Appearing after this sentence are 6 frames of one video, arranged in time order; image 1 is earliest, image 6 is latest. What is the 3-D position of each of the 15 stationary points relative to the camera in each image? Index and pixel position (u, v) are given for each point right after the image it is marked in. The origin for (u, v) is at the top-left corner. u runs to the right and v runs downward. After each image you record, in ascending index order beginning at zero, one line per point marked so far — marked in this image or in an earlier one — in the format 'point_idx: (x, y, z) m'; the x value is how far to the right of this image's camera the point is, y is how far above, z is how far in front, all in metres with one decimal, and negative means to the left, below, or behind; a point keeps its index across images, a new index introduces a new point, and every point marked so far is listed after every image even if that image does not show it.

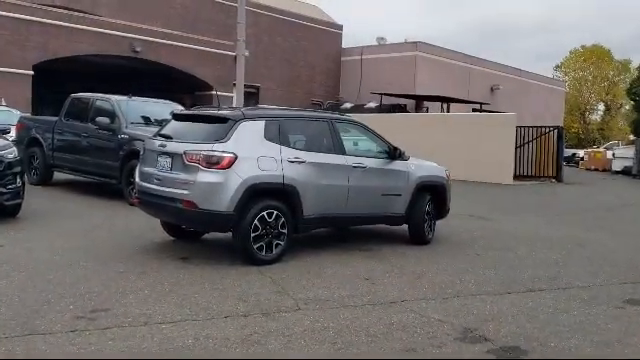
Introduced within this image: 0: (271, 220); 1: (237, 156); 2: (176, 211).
0: (-0.6, -0.5, +7.7) m
1: (-1.0, +0.3, +7.4) m
2: (-1.8, -0.4, +7.5) m
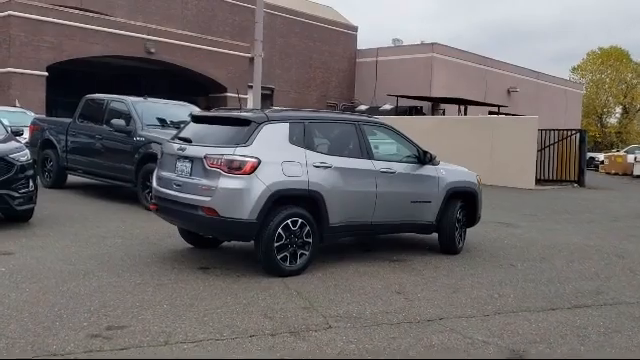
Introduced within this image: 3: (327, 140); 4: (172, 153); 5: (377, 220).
0: (-0.3, -0.6, +7.3) m
1: (-0.7, +0.2, +7.0) m
2: (-1.5, -0.5, +7.0) m
3: (+0.1, +0.5, +7.8) m
4: (-1.9, +0.3, +7.6) m
5: (+0.8, -0.5, +8.1) m
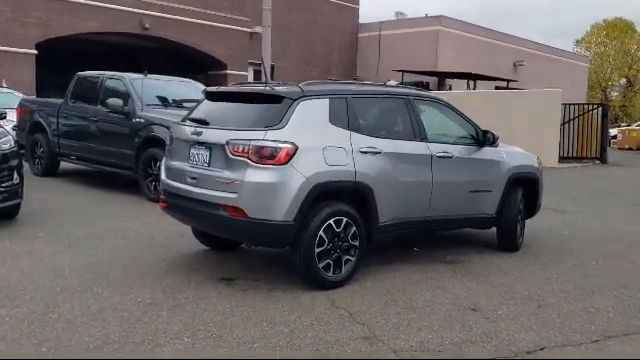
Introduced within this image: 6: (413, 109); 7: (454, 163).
0: (+0.2, -0.5, +5.9) m
1: (-0.2, +0.3, +5.6) m
2: (-1.0, -0.4, +5.6) m
3: (+0.6, +0.7, +6.4) m
4: (-1.4, +0.4, +6.2) m
5: (+1.3, -0.4, +6.8) m
6: (+1.0, +0.8, +6.8) m
7: (+1.5, +0.2, +6.9) m
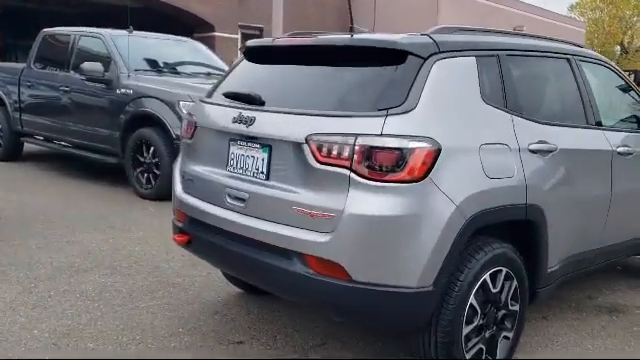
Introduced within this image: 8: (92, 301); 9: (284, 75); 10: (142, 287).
0: (+1.0, -0.6, +3.4) m
1: (+0.6, +0.2, +3.0) m
2: (-0.2, -0.5, +3.1) m
3: (+1.4, +0.6, +3.8) m
4: (-0.6, +0.3, +3.6) m
5: (+2.0, -0.5, +4.3) m
6: (+1.8, +0.7, +4.2) m
7: (+2.3, +0.1, +4.4) m
8: (-1.7, -0.9, +4.5) m
9: (-0.2, +0.6, +3.6) m
10: (-1.4, -0.9, +4.8) m
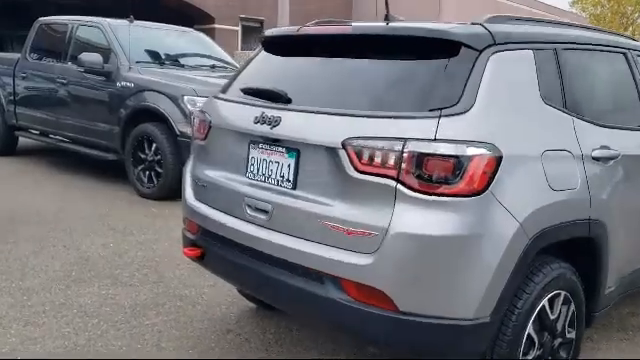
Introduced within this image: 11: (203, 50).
0: (+1.1, -0.7, +3.0) m
1: (+0.8, +0.1, +2.6) m
2: (0.0, -0.6, +2.7) m
3: (+1.5, +0.5, +3.4) m
4: (-0.4, +0.3, +3.2) m
5: (+2.2, -0.5, +3.9) m
6: (+2.0, +0.7, +3.8) m
7: (+2.5, +0.1, +4.0) m
8: (-1.6, -0.9, +4.1) m
9: (0.0, +0.6, +3.1) m
10: (-1.3, -0.9, +4.4) m
11: (-1.7, +1.9, +8.9) m
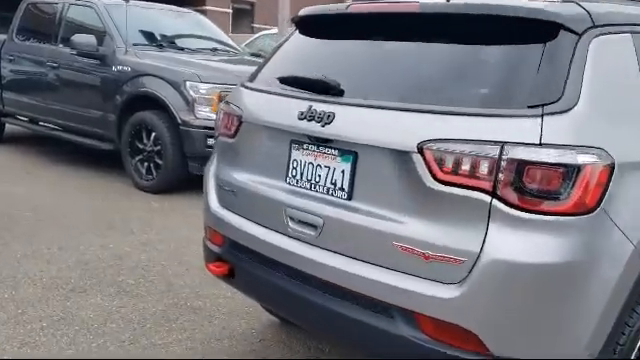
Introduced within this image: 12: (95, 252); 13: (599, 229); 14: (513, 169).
0: (+1.4, -0.7, +2.5) m
1: (+1.0, +0.1, +2.1) m
2: (+0.2, -0.6, +2.2) m
3: (+1.8, +0.5, +2.9) m
4: (-0.2, +0.3, +2.7) m
5: (+2.4, -0.5, +3.4) m
6: (+2.2, +0.7, +3.3) m
7: (+2.7, +0.1, +3.6) m
8: (-1.3, -0.9, +3.6) m
9: (+0.2, +0.5, +2.6) m
10: (-1.1, -0.9, +3.9) m
11: (-1.6, +2.1, +8.3) m
12: (-1.9, -0.6, +5.0) m
13: (+0.9, -0.2, +2.0) m
14: (+0.6, +0.1, +2.0) m
